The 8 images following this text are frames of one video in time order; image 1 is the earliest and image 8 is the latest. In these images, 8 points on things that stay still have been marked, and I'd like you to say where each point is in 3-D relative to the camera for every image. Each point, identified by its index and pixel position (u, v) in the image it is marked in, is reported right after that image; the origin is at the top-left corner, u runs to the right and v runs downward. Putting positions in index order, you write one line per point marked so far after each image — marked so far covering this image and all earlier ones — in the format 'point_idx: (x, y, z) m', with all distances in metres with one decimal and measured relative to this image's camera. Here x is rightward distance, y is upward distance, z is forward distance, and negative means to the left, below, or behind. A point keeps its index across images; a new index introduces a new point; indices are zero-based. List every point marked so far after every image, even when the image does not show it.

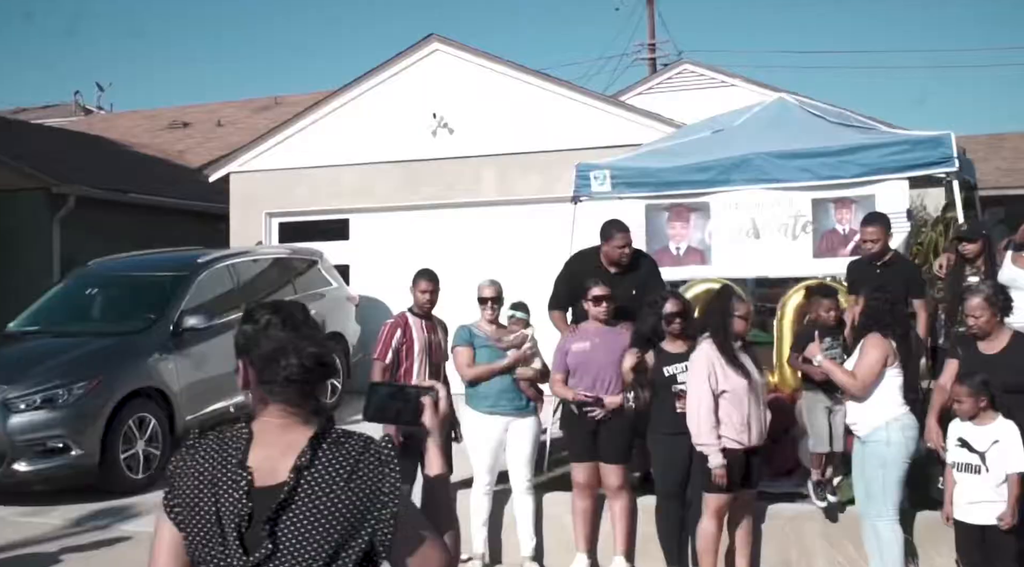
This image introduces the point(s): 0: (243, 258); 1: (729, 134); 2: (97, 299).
0: (-2.8, +0.3, +11.0) m
1: (+1.7, +1.1, +7.7) m
2: (-4.1, -0.1, +10.1) m
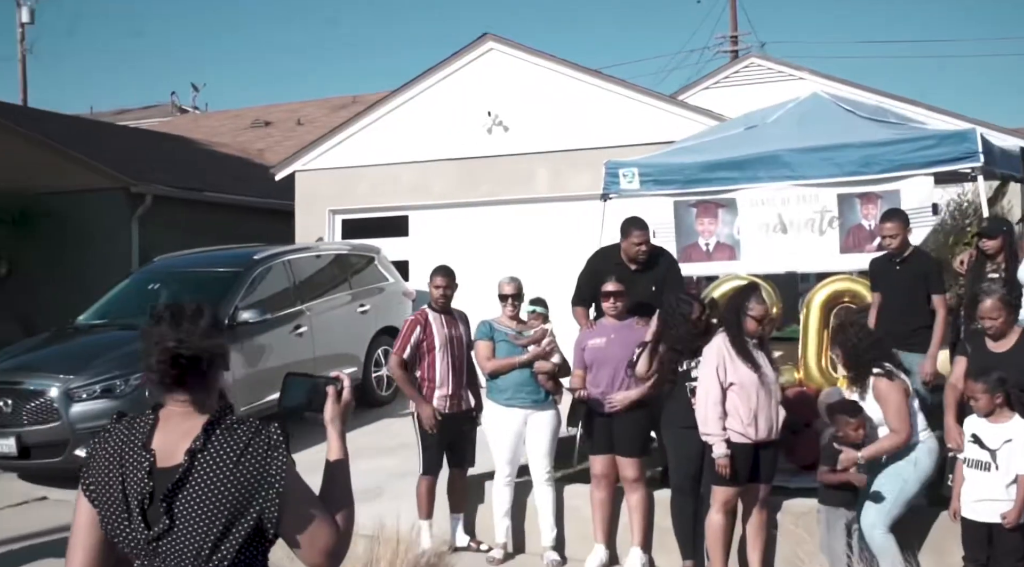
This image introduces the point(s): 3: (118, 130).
0: (-2.2, +0.3, +11.4) m
1: (+1.9, +1.2, +7.7) m
2: (-3.7, -0.1, +10.5) m
3: (-7.7, +3.0, +19.8) m
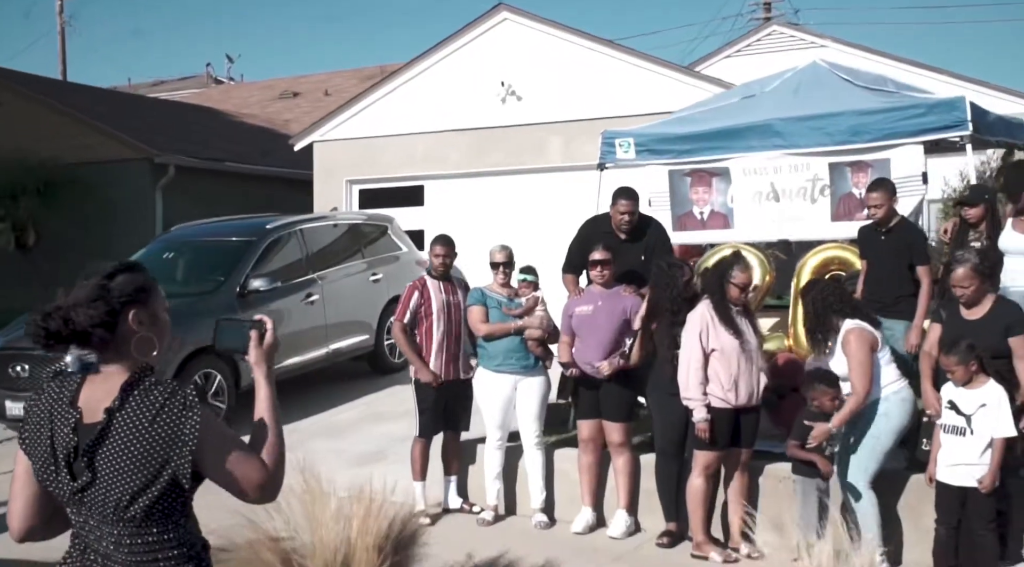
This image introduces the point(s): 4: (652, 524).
0: (-2.1, +0.7, +11.5) m
1: (+1.9, +1.4, +7.7) m
2: (-3.6, +0.2, +10.8) m
3: (-7.3, +3.7, +20.1) m
4: (+0.9, -1.5, +6.4) m
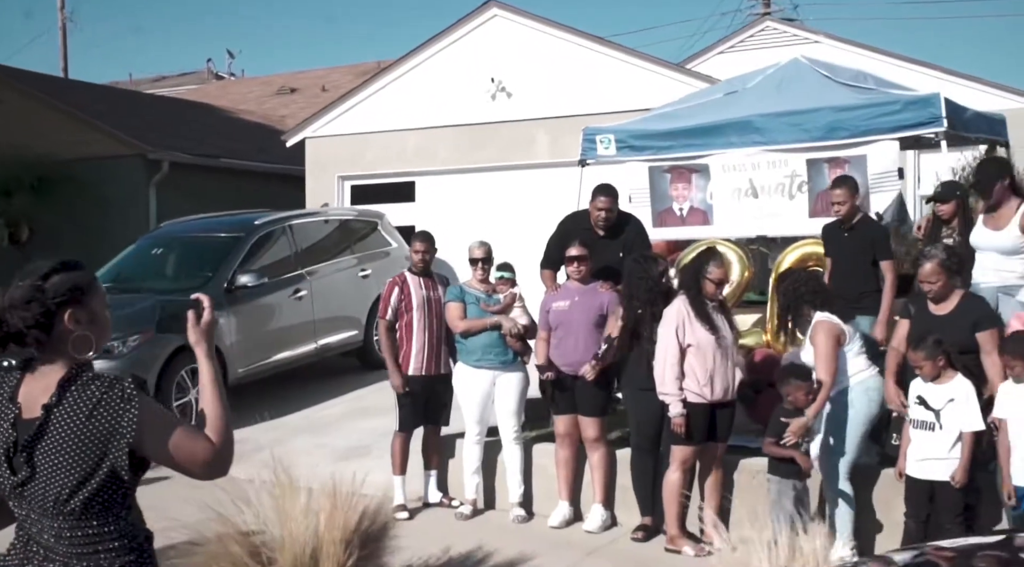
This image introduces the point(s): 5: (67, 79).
0: (-2.3, +0.7, +11.6) m
1: (+1.8, +1.5, +7.8) m
2: (-3.7, +0.3, +10.8) m
3: (-7.4, +3.7, +20.1) m
4: (+0.7, -1.5, +6.5) m
5: (-8.5, +3.9, +19.2) m
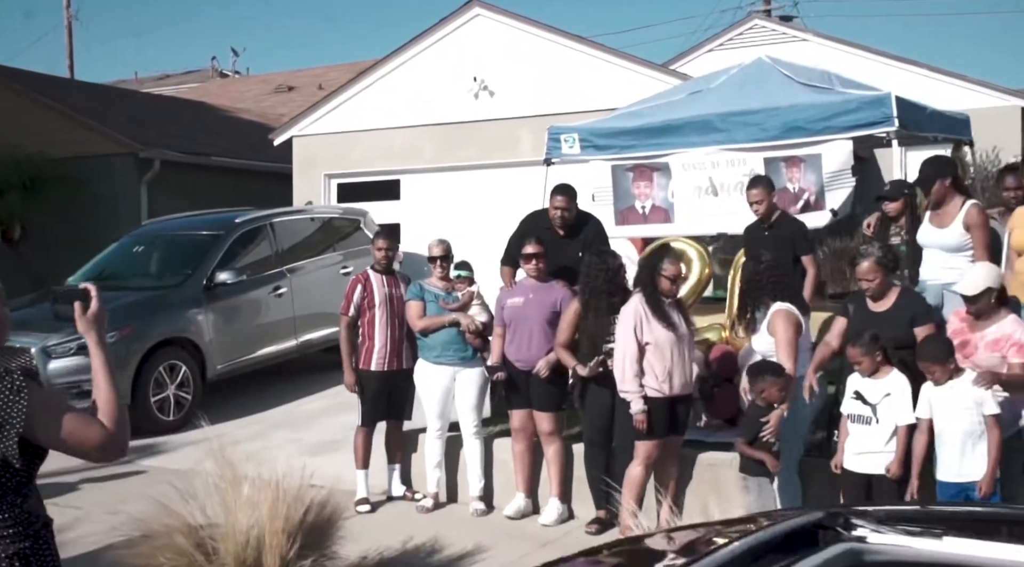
0: (-2.5, +0.8, +11.7) m
1: (+1.5, +1.5, +7.9) m
2: (-4.0, +0.3, +11.0) m
3: (-7.6, +3.8, +20.3) m
4: (+0.5, -1.5, +6.6) m
5: (-8.7, +4.0, +19.3) m
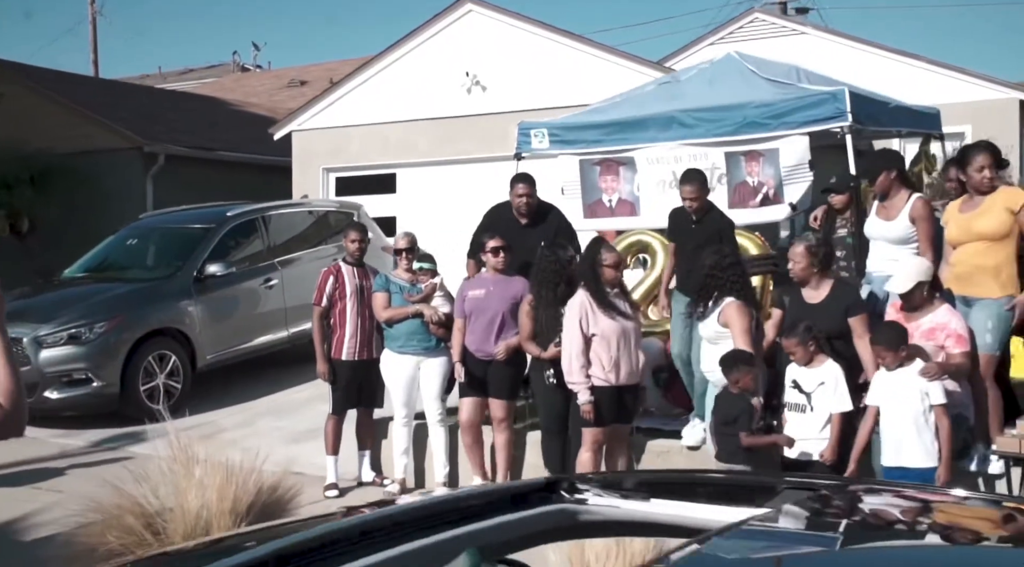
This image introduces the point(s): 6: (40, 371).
0: (-2.6, +0.9, +11.9) m
1: (+1.3, +1.5, +8.0) m
2: (-4.2, +0.4, +11.2) m
3: (-7.6, +3.9, +20.6) m
4: (+0.2, -1.4, +6.8) m
5: (-8.7, +4.1, +19.7) m
6: (-4.4, -0.8, +9.3) m
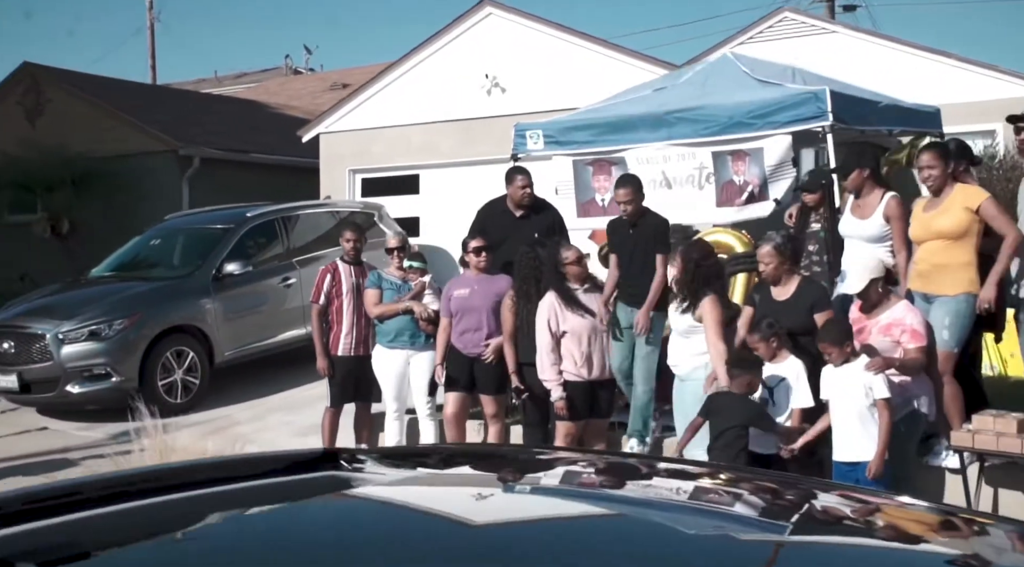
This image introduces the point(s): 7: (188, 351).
0: (-2.5, +0.9, +12.2) m
1: (+1.2, +1.5, +8.1) m
2: (-4.0, +0.4, +11.6) m
3: (-6.9, +4.0, +21.1) m
4: (+0.1, -1.4, +6.9) m
5: (-8.1, +4.1, +20.3) m
6: (-4.3, -0.8, +9.7) m
7: (-3.3, -0.7, +10.4) m
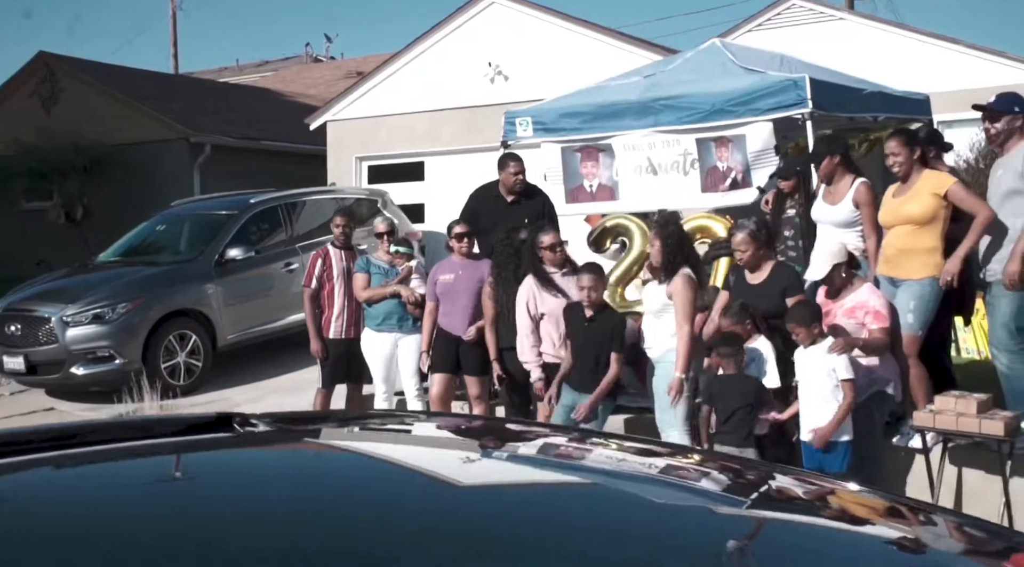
0: (-2.5, +1.1, +12.4) m
1: (+1.2, +1.7, +8.2) m
2: (-4.0, +0.6, +11.8) m
3: (-6.8, +4.3, +21.3) m
4: (0.0, -1.3, +7.0) m
5: (-7.9, +4.4, +20.5) m
6: (-4.4, -0.6, +9.9) m
7: (-3.4, -0.5, +10.6) m
